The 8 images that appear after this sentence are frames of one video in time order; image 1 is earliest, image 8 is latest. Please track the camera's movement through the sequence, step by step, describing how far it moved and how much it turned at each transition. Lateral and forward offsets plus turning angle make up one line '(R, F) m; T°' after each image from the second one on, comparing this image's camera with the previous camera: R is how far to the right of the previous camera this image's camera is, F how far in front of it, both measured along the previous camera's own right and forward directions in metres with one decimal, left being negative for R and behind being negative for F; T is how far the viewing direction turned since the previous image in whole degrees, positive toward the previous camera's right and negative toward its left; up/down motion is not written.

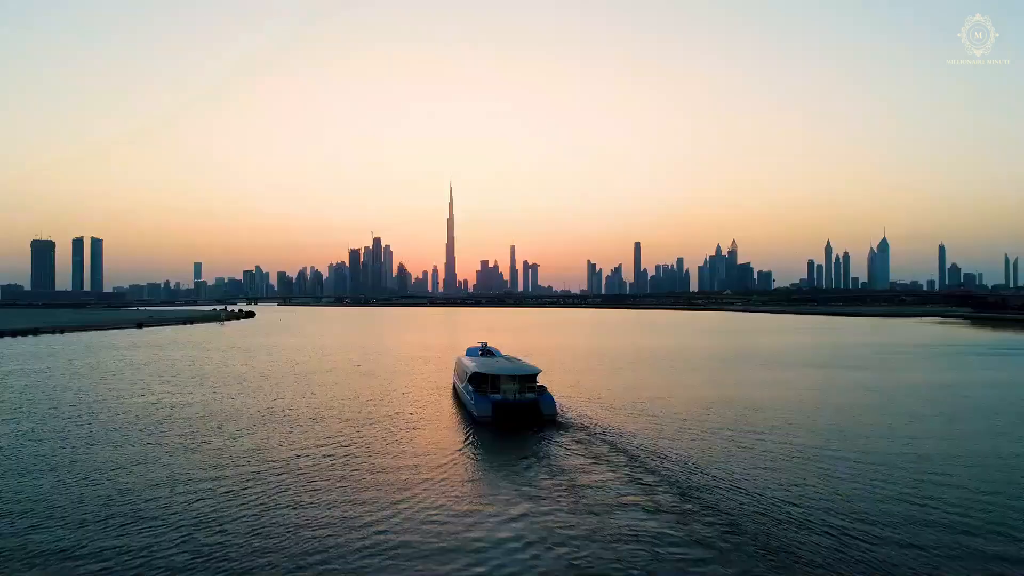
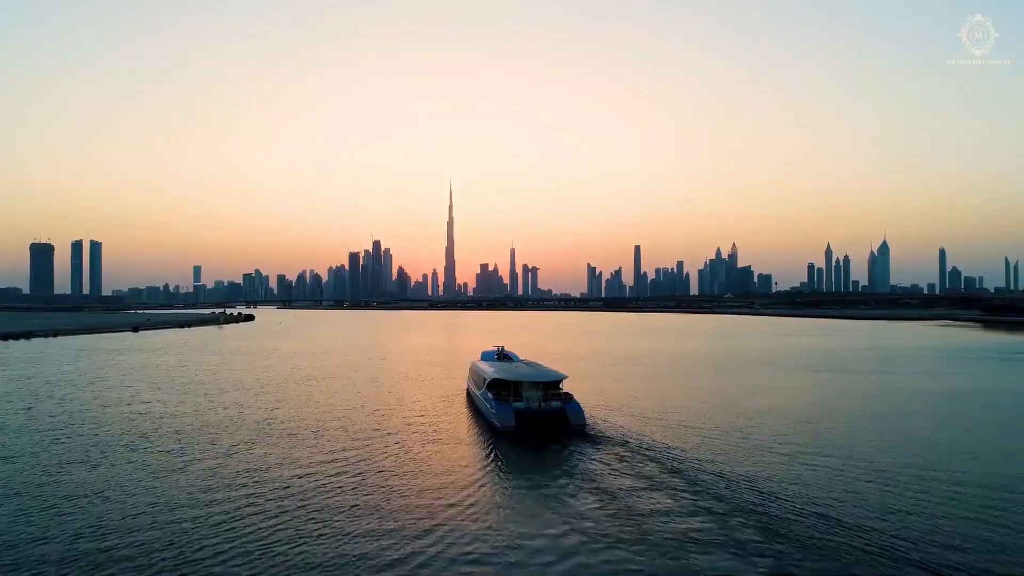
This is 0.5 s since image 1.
(-1.2, +3.1) m; 0°
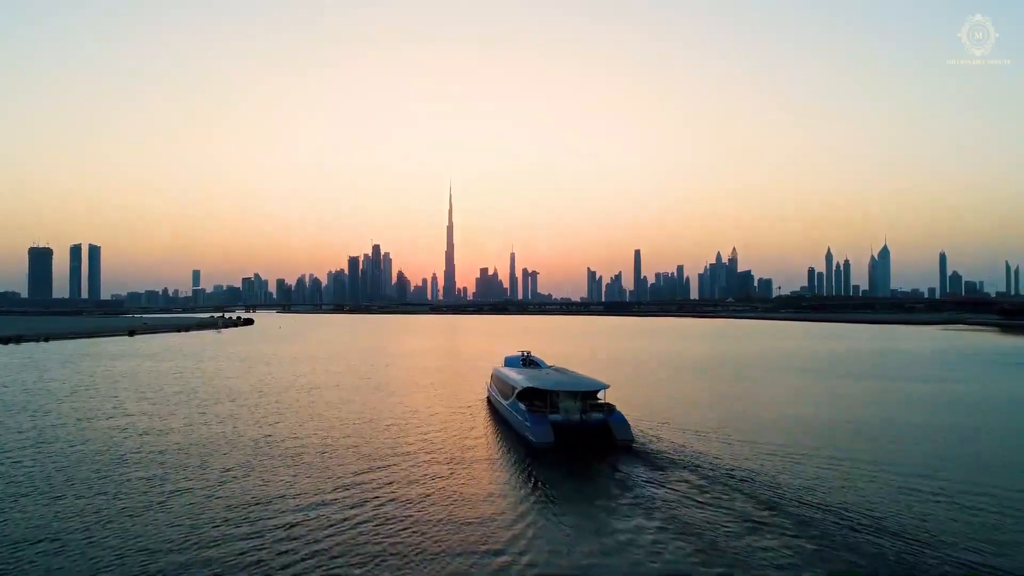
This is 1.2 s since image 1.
(-1.6, +4.0) m; 0°
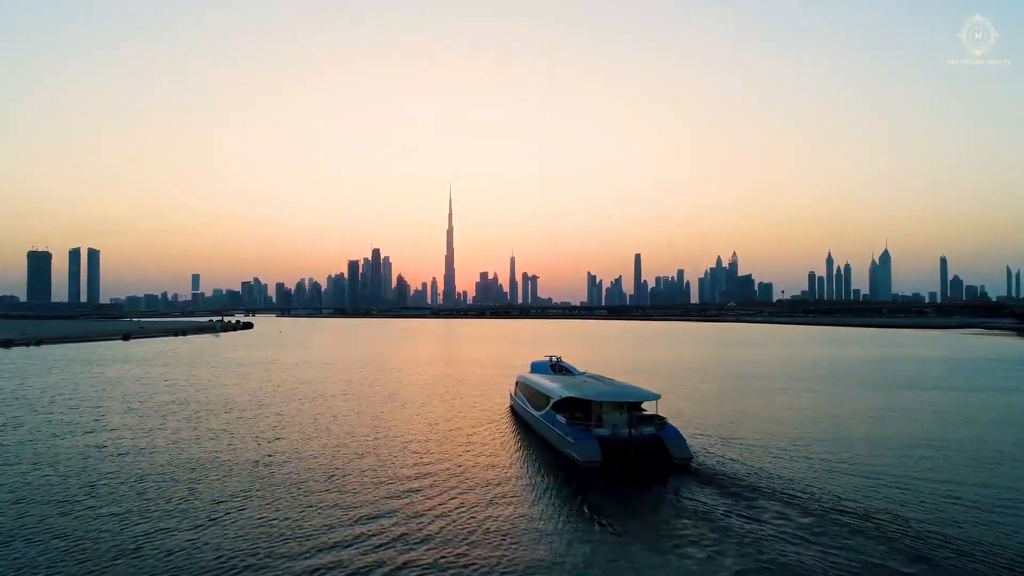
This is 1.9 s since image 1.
(-1.5, +3.7) m; 0°
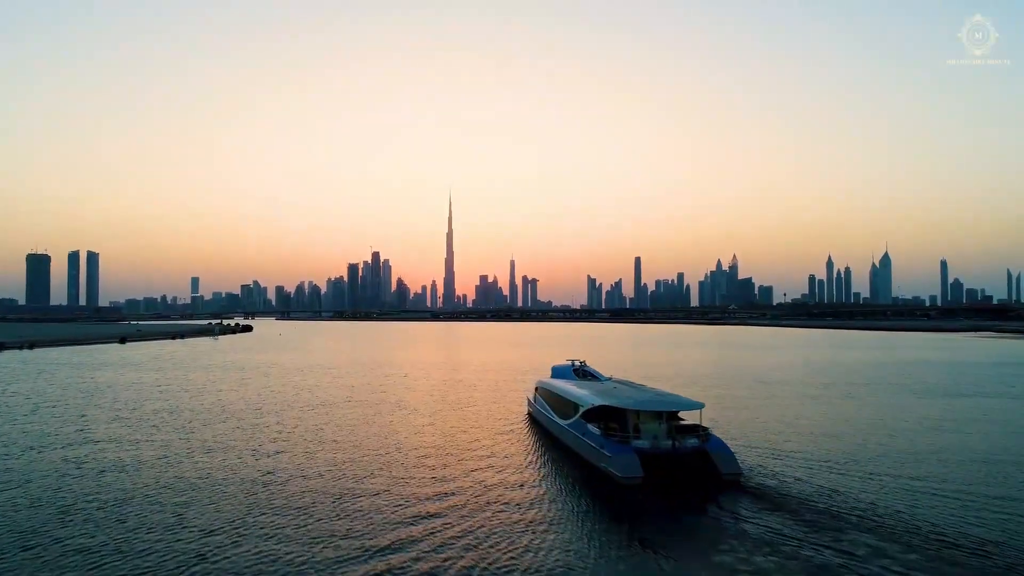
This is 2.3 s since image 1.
(-1.0, +2.5) m; 0°
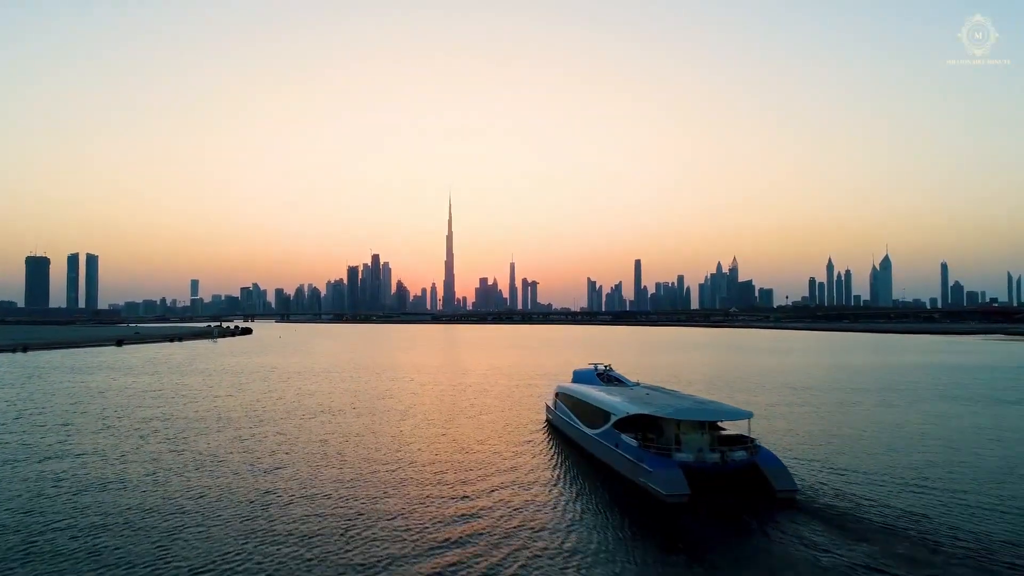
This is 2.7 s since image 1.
(-0.9, +2.3) m; 0°
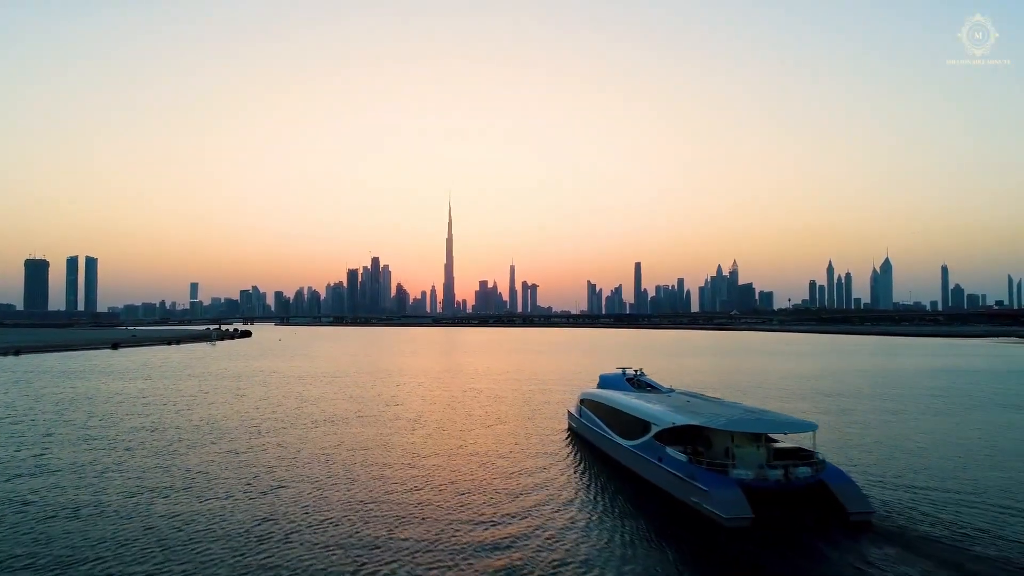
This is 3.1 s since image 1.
(-0.9, +2.4) m; 0°
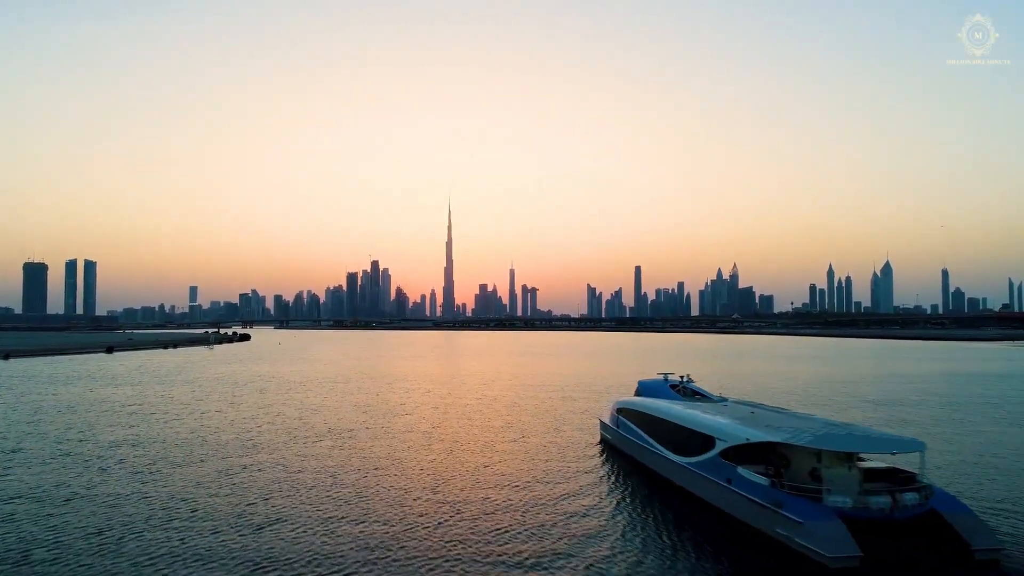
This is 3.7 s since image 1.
(-1.1, +3.0) m; 0°
